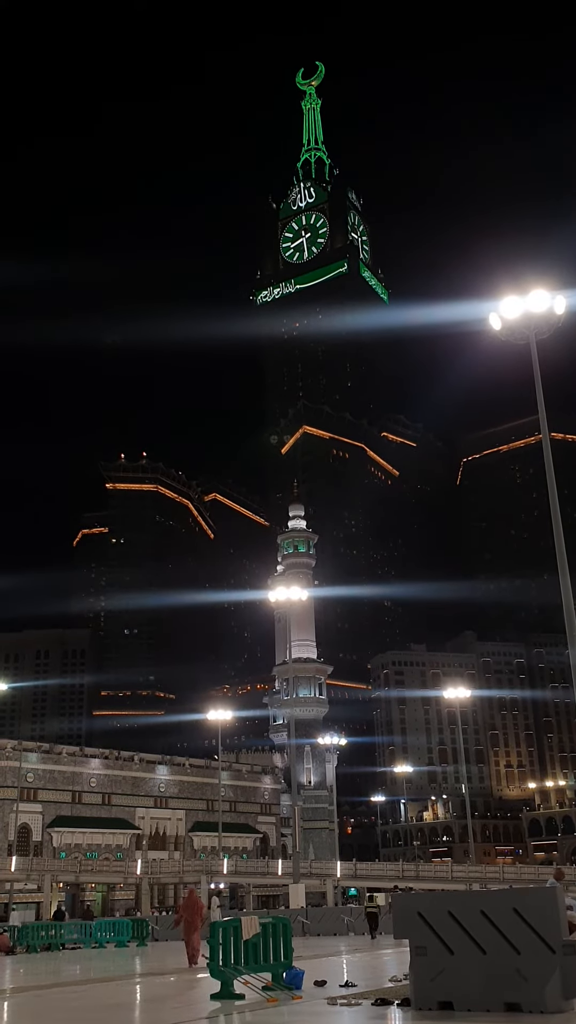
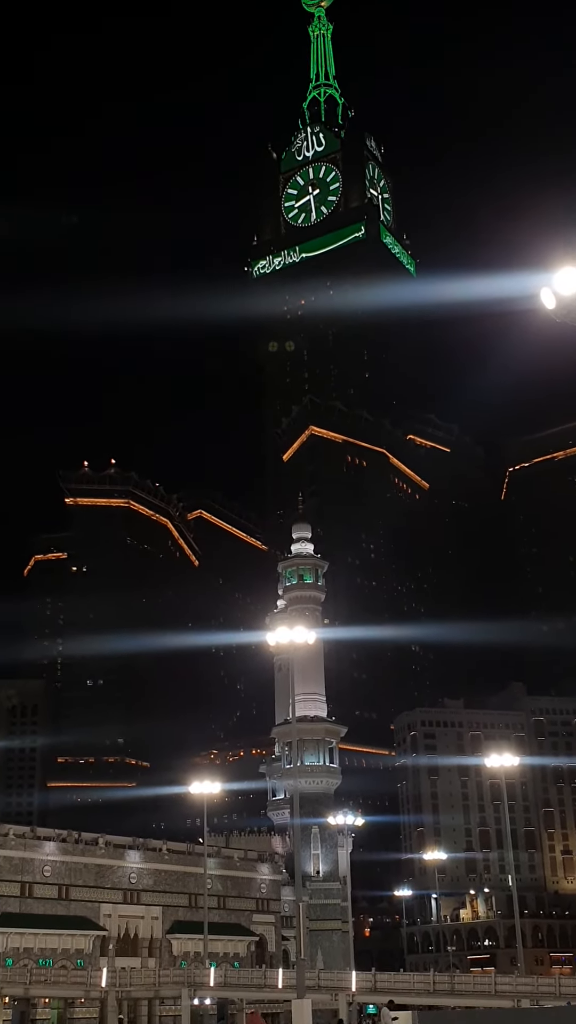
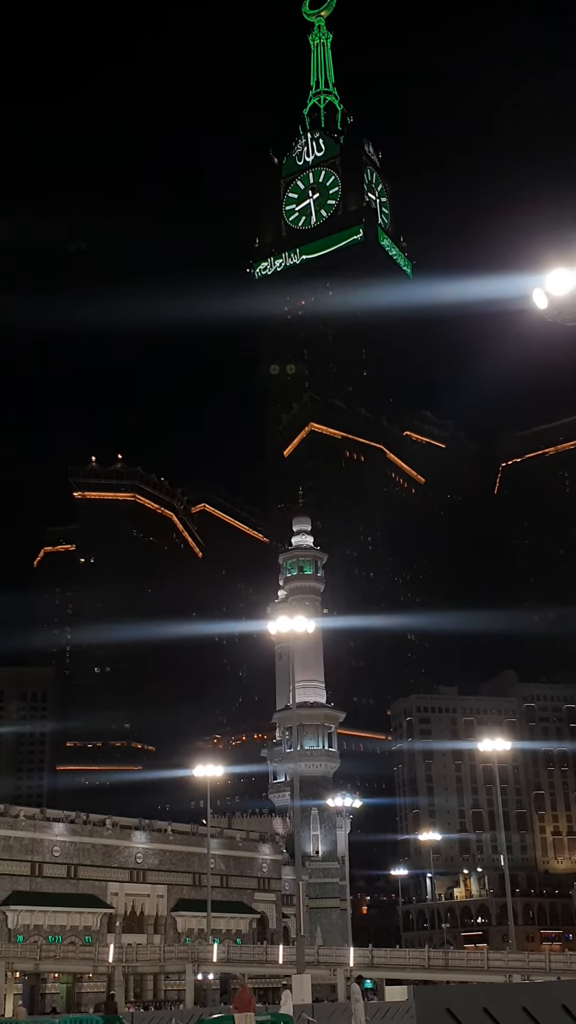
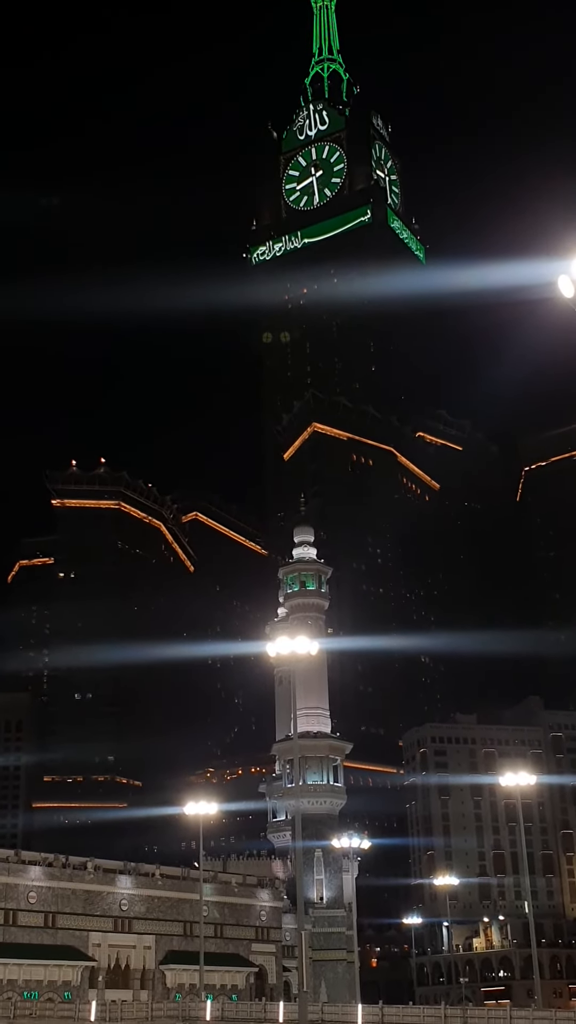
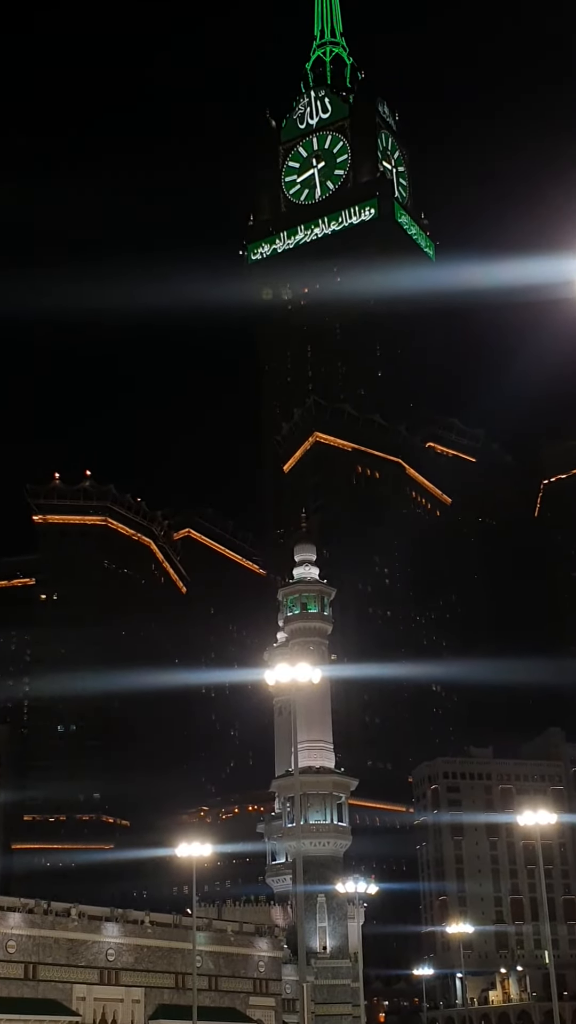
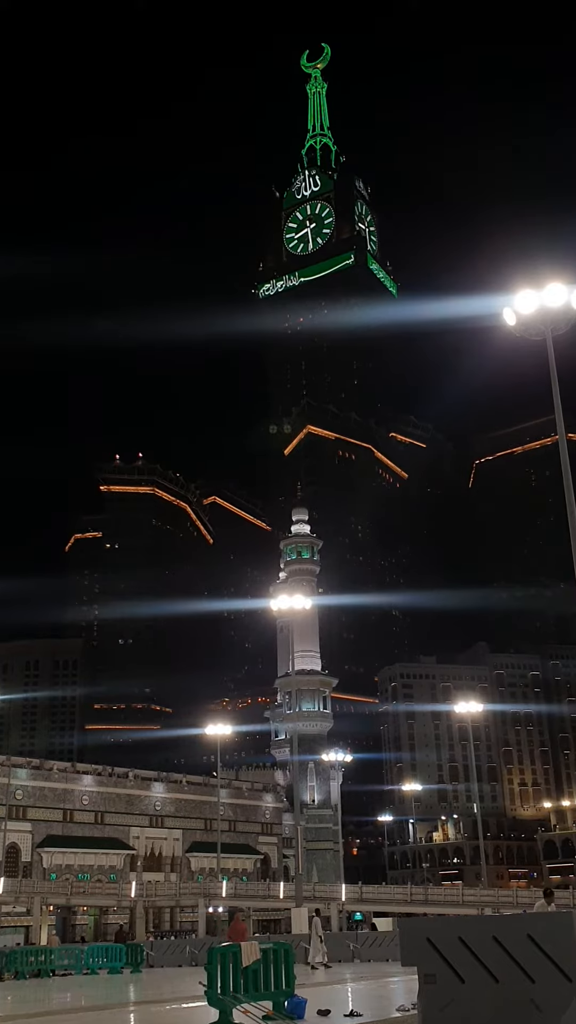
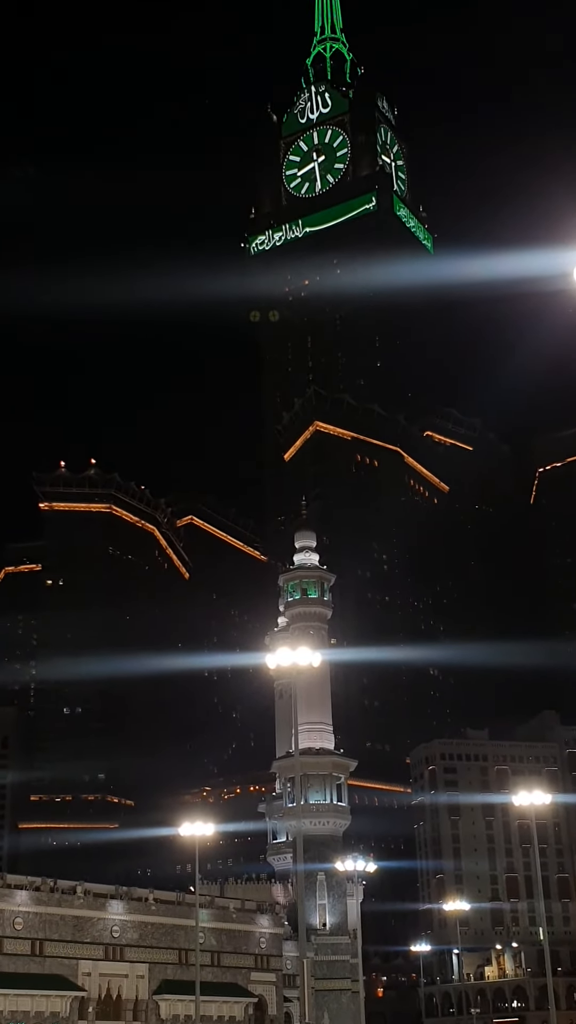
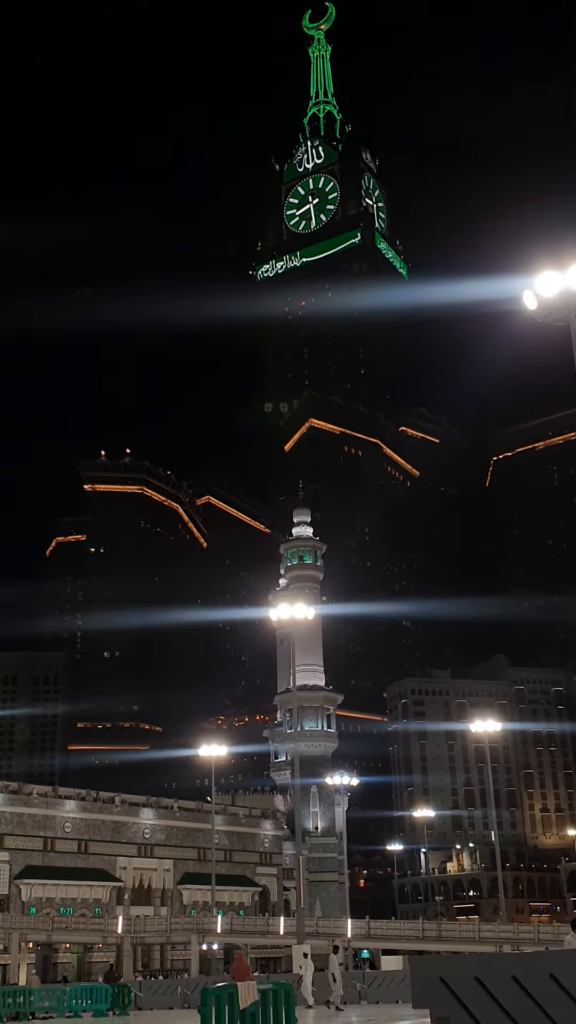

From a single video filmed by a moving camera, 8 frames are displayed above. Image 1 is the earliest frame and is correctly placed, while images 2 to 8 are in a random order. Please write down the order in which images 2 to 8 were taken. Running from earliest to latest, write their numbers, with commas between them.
6, 8, 3, 2, 4, 7, 5
